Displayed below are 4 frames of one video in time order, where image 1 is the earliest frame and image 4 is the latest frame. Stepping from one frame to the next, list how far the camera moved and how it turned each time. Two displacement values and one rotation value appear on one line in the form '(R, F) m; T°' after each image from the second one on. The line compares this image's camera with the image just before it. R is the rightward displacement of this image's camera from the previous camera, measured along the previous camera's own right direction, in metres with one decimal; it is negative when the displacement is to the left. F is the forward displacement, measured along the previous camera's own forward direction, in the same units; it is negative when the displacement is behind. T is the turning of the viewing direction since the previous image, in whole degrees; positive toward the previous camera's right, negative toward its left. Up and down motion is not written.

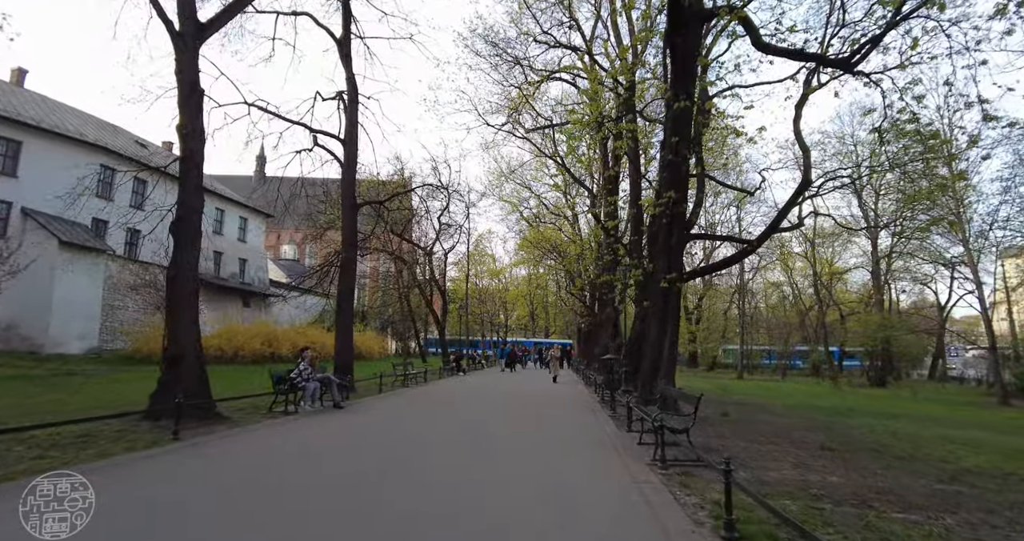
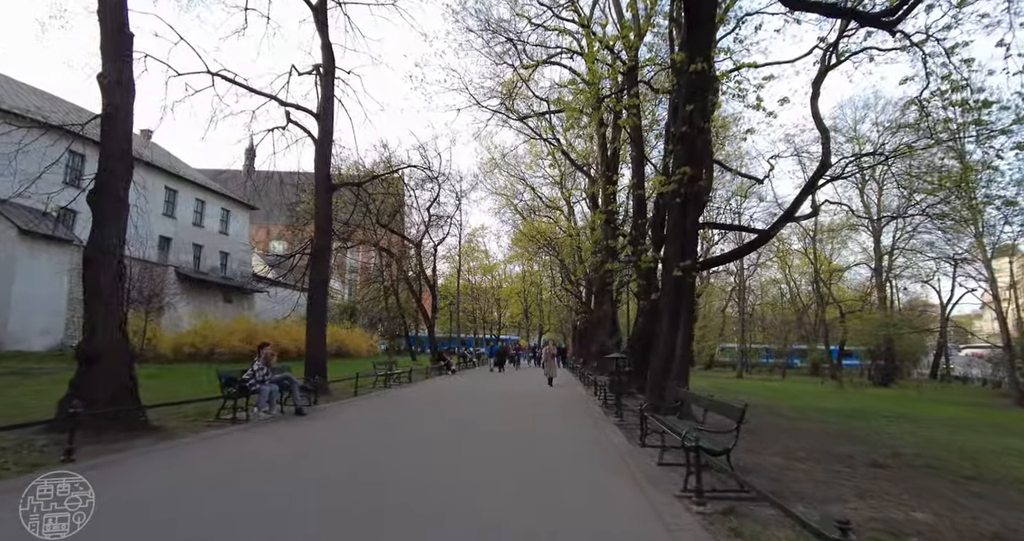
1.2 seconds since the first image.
(0.0, +1.5) m; +1°
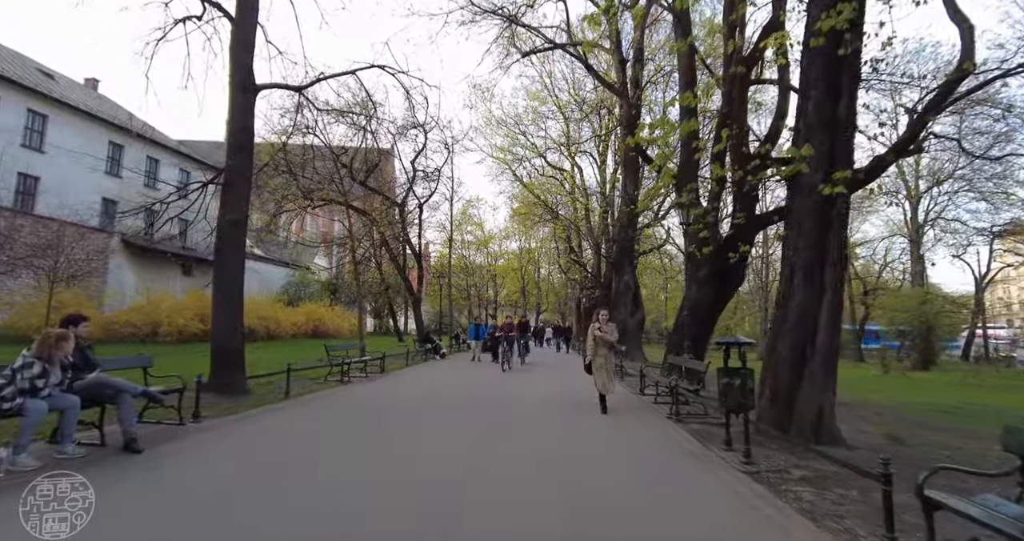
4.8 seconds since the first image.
(-0.3, +4.5) m; +1°
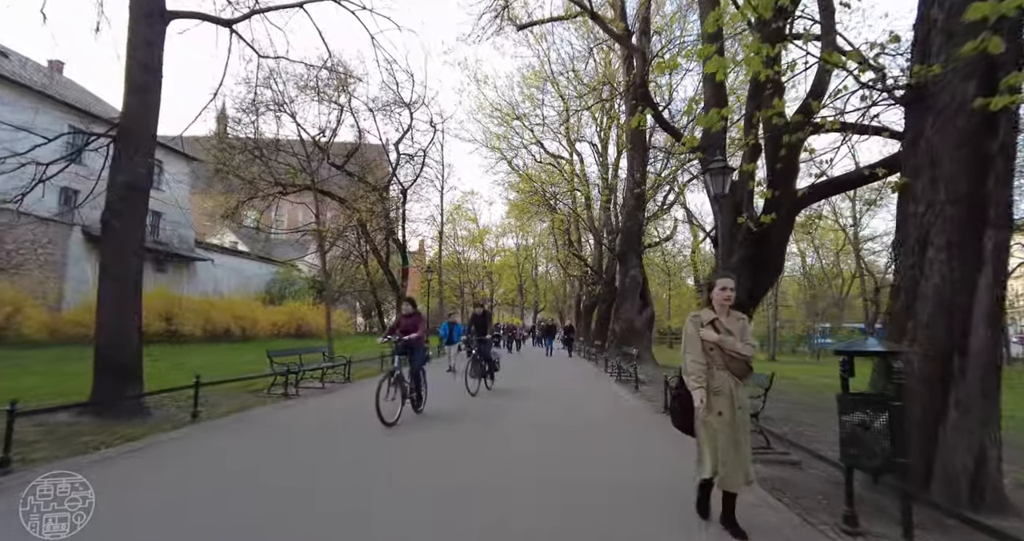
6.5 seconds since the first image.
(+0.1, +2.2) m; 0°
